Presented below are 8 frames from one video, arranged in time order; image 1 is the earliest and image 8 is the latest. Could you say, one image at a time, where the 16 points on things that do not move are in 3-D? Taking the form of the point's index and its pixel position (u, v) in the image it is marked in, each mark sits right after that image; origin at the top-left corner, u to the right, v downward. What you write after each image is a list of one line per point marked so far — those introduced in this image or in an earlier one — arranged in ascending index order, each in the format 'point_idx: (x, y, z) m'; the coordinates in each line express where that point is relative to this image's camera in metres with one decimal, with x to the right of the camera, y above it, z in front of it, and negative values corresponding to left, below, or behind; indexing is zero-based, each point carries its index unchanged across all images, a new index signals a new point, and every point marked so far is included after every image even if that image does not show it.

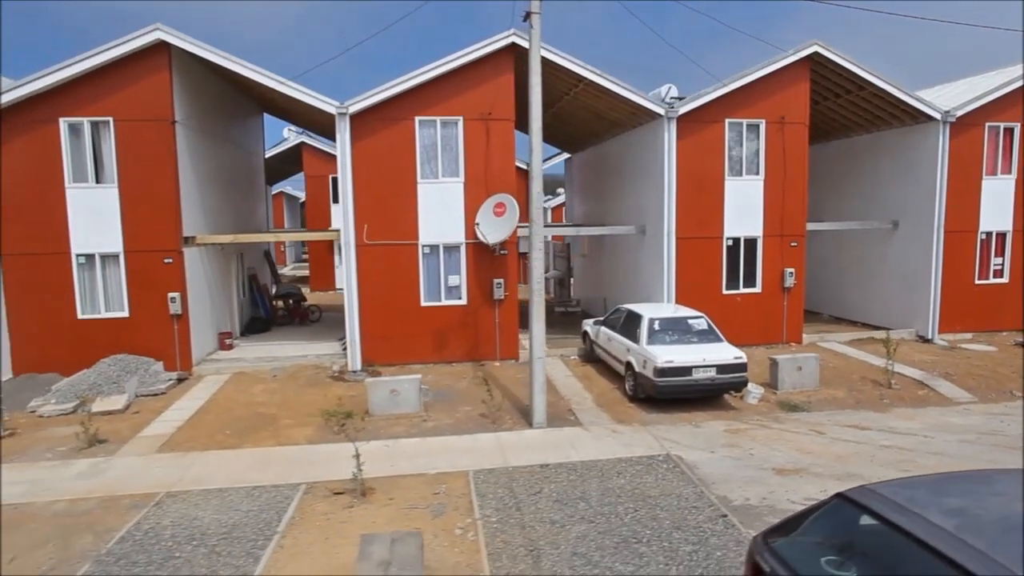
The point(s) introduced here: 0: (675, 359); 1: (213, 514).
0: (+2.7, -1.2, +10.5) m
1: (-3.4, -2.6, +7.4) m
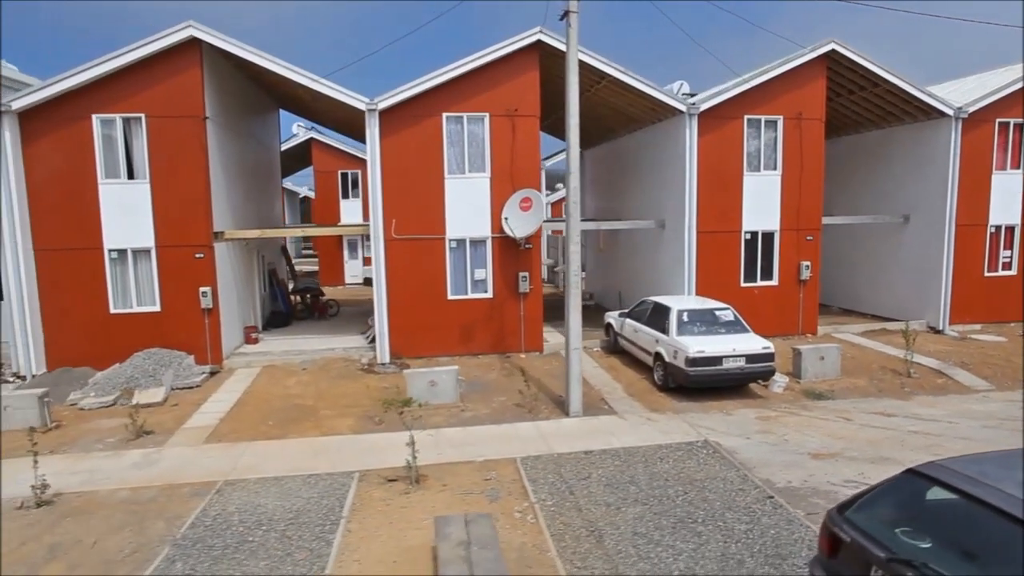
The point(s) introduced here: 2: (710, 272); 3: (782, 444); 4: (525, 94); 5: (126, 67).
0: (+3.3, -1.0, +10.8) m
1: (-2.8, -2.5, +7.6) m
2: (+4.6, +0.4, +14.8) m
3: (+3.9, -2.2, +9.2) m
4: (+0.3, +4.1, +13.5) m
5: (-7.5, +4.3, +12.4) m
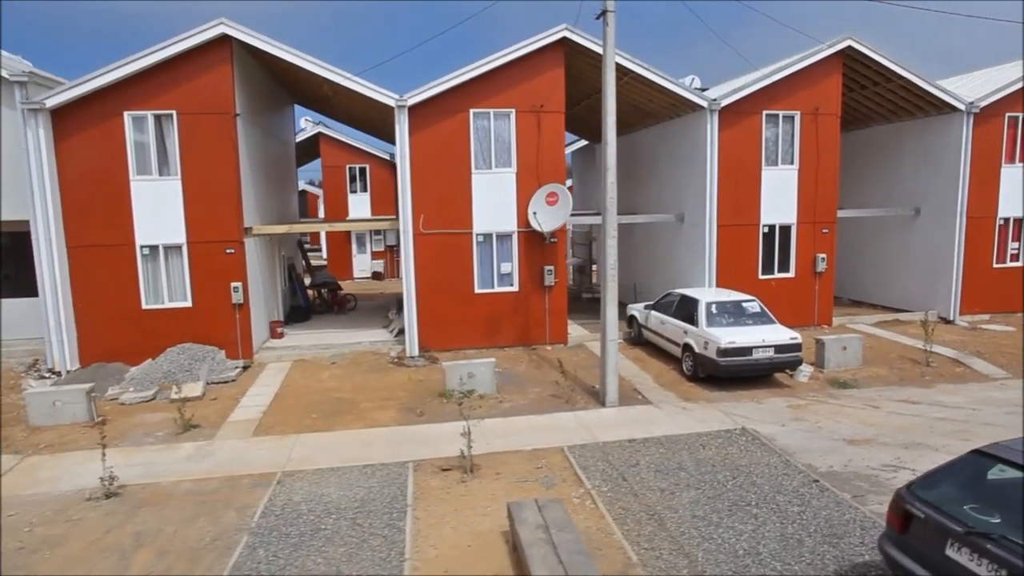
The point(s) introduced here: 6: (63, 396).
0: (+3.9, -0.9, +11.1) m
1: (-2.1, -2.5, +7.9) m
2: (+5.2, +0.6, +15.1) m
3: (+4.5, -2.1, +9.5) m
4: (+0.8, +4.2, +13.7) m
5: (-6.9, +4.4, +12.5) m
6: (-7.1, -1.7, +10.2) m
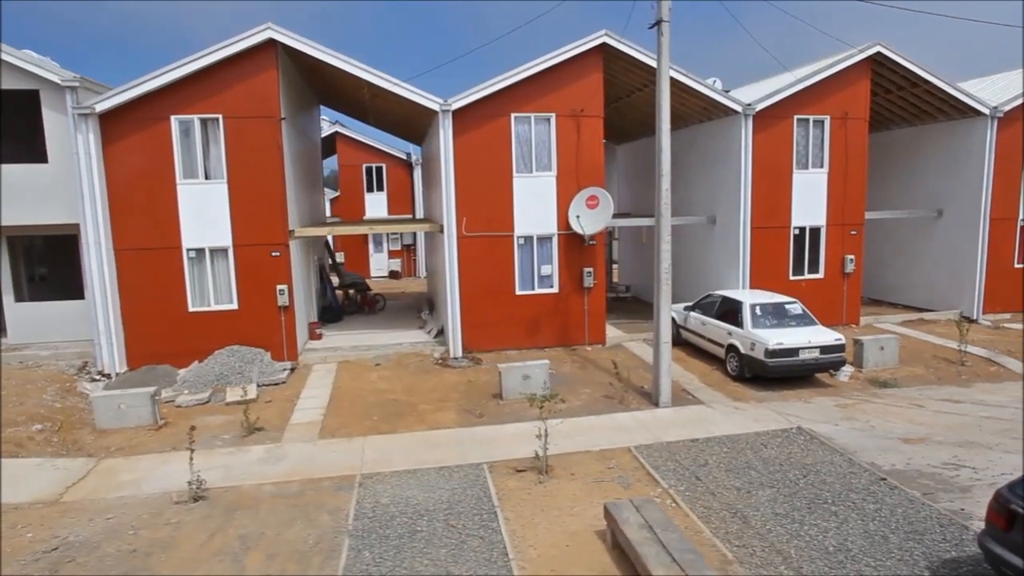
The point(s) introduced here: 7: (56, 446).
0: (+4.9, -0.9, +11.4) m
1: (-1.1, -2.6, +8.1) m
2: (+6.0, +0.5, +15.4) m
3: (+5.5, -2.2, +9.8) m
4: (+1.7, +4.2, +13.9) m
5: (-6.0, +4.3, +12.6) m
6: (-6.1, -1.8, +10.3) m
7: (-6.8, -2.4, +9.6) m
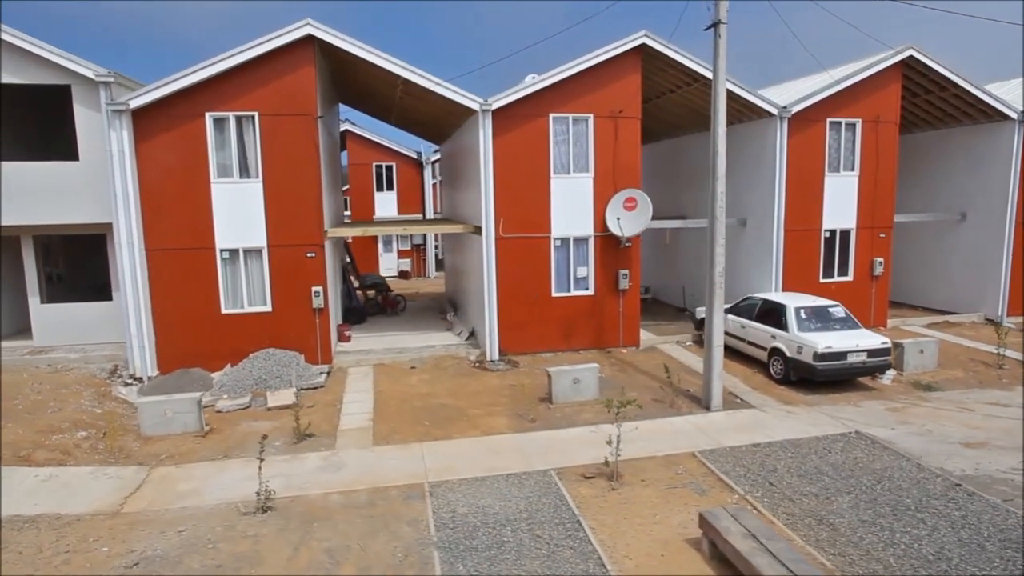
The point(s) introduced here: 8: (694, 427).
0: (+5.7, -1.0, +11.4) m
1: (-0.2, -2.6, +7.9) m
2: (+6.8, +0.5, +15.4) m
3: (+6.4, -2.3, +9.8) m
4: (+2.5, +4.1, +13.8) m
5: (-5.2, +4.3, +12.3) m
6: (-5.2, -1.8, +10.0) m
7: (-5.9, -2.4, +9.3) m
8: (+2.9, -2.2, +10.3) m
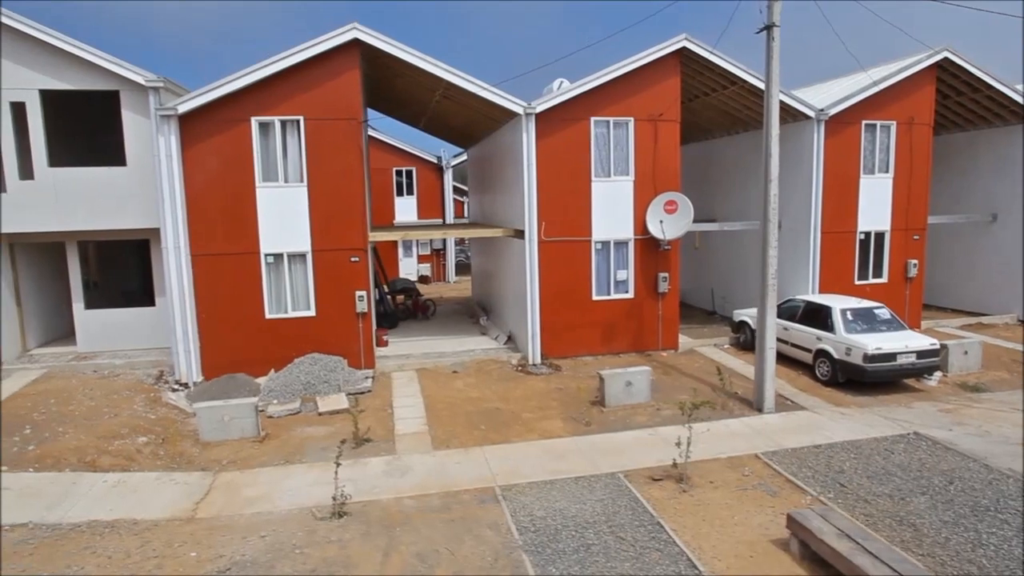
0: (+6.6, -1.0, +11.4) m
1: (+0.7, -2.6, +7.9) m
2: (+7.7, +0.4, +15.5) m
3: (+7.3, -2.3, +9.9) m
4: (+3.4, +4.1, +13.9) m
5: (-4.3, +4.2, +12.3) m
6: (-4.3, -1.9, +10.0) m
7: (-5.0, -2.5, +9.3) m
8: (+3.8, -2.3, +10.3) m
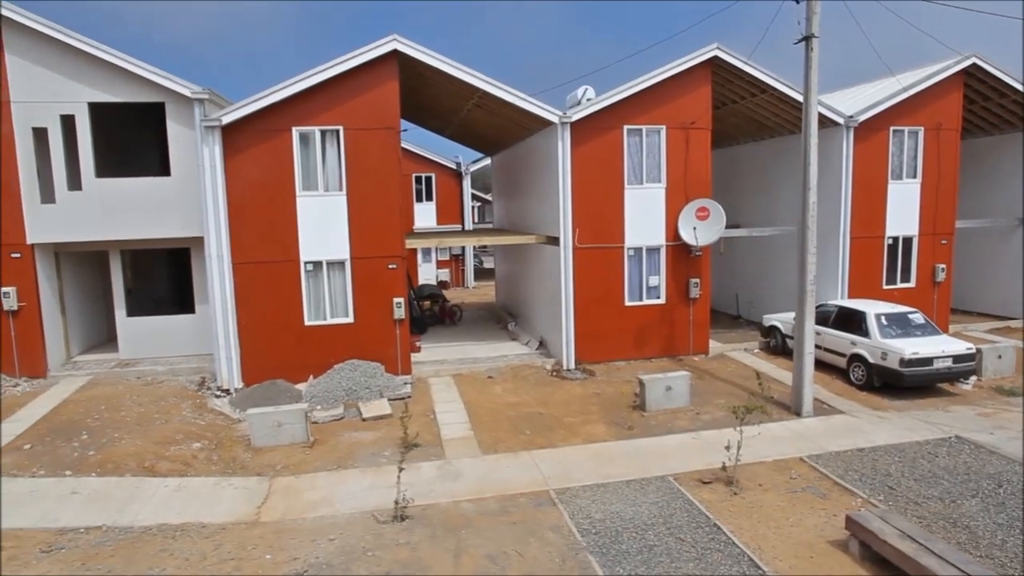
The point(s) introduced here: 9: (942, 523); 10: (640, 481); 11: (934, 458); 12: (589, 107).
0: (+7.3, -1.1, +11.5) m
1: (+1.5, -2.7, +8.0) m
2: (+8.4, +0.3, +15.6) m
3: (+8.0, -2.3, +10.0) m
4: (+4.1, +4.0, +14.1) m
5: (-3.6, +4.1, +12.5) m
6: (-3.6, -2.0, +10.1) m
7: (-4.3, -2.6, +9.4) m
8: (+4.6, -2.4, +10.4) m
9: (+5.0, -2.8, +7.5) m
10: (+1.7, -2.6, +8.7) m
11: (+6.1, -2.5, +9.3) m
12: (+1.6, +3.8, +13.4) m
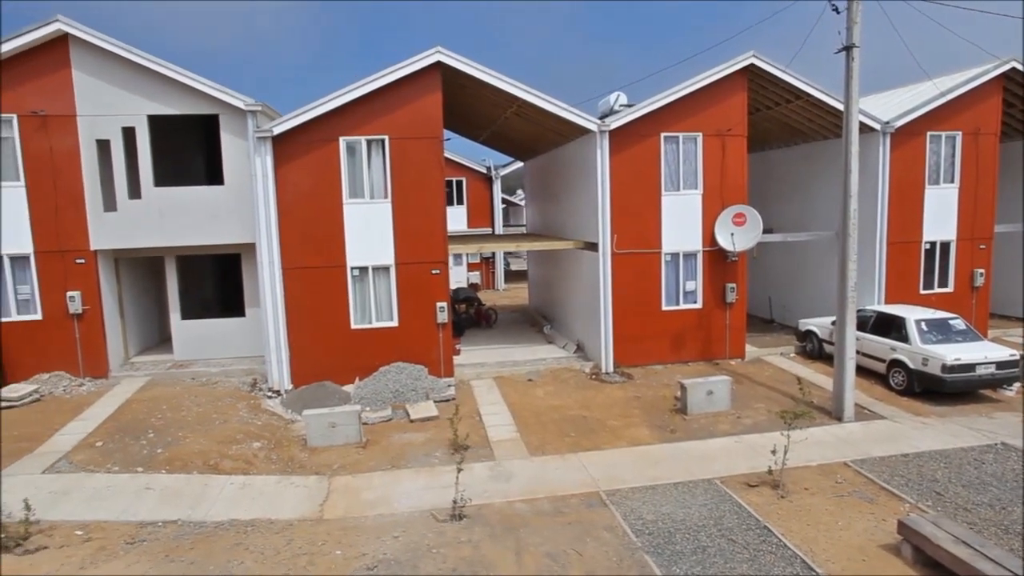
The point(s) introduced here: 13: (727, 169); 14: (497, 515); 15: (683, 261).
0: (+8.1, -1.2, +11.6) m
1: (+2.1, -2.8, +8.3) m
2: (+9.3, +0.2, +15.6) m
3: (+8.8, -2.5, +10.0) m
4: (+5.0, +3.8, +14.2) m
5: (-2.8, +4.0, +12.9) m
6: (-2.9, -2.1, +10.5) m
7: (-3.6, -2.7, +9.8) m
8: (+5.3, -2.5, +10.5) m
9: (+5.7, -2.9, +7.6) m
10: (+2.5, -2.7, +8.9) m
11: (+6.8, -2.6, +9.4) m
12: (+2.4, +3.7, +13.6) m
13: (+4.8, +2.7, +14.4) m
14: (-0.2, -2.9, +8.2) m
15: (+3.8, +0.6, +14.5) m
